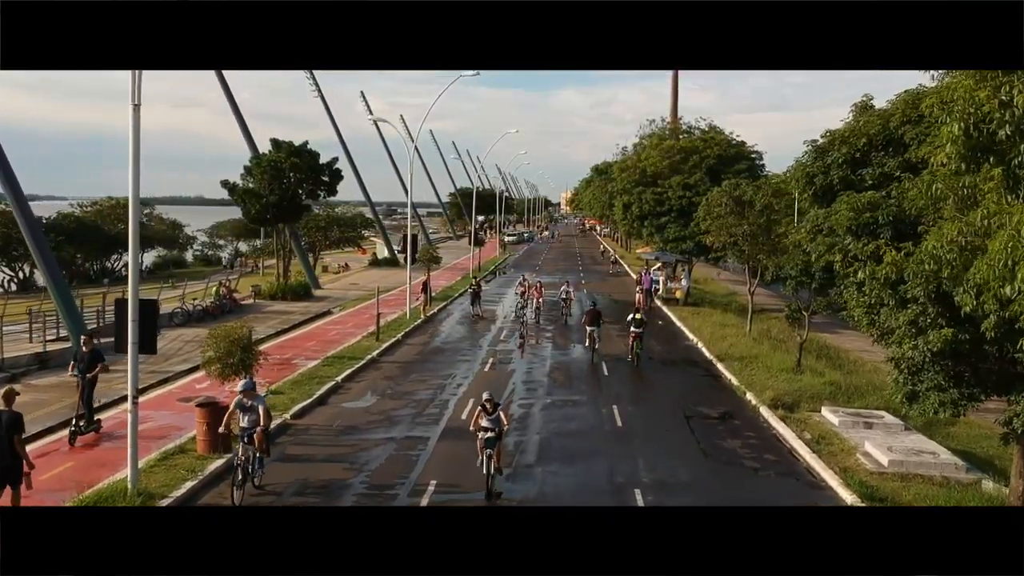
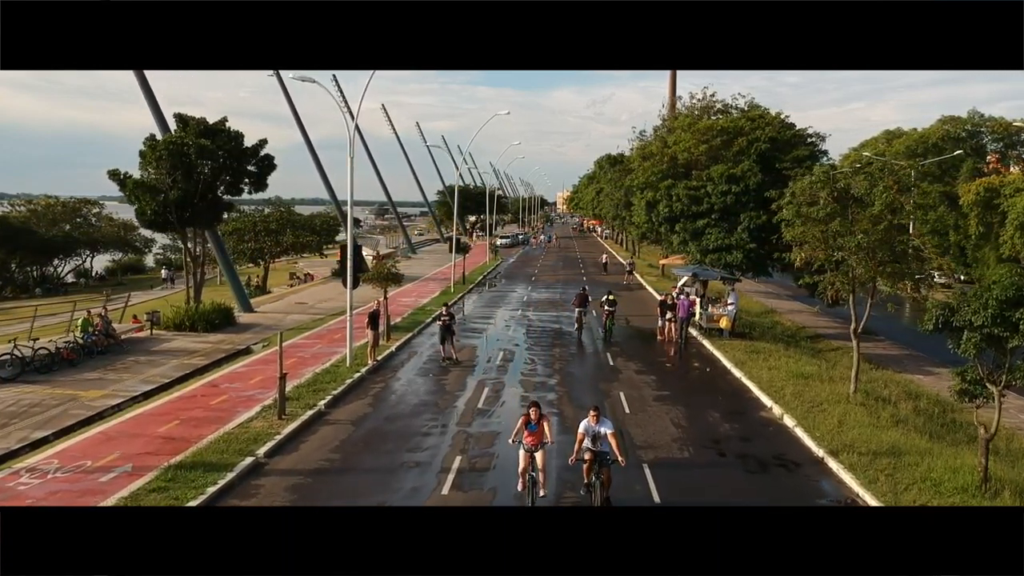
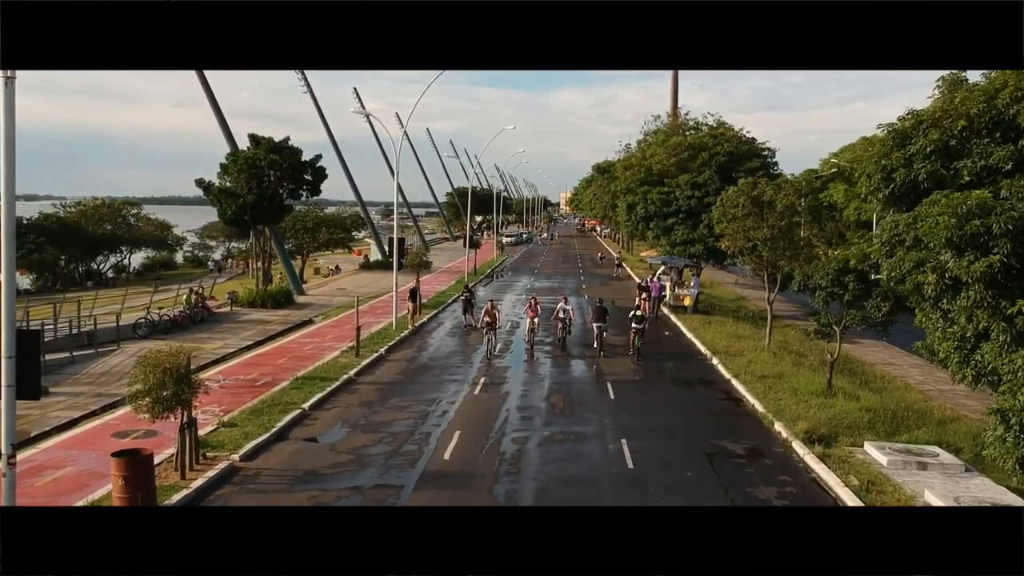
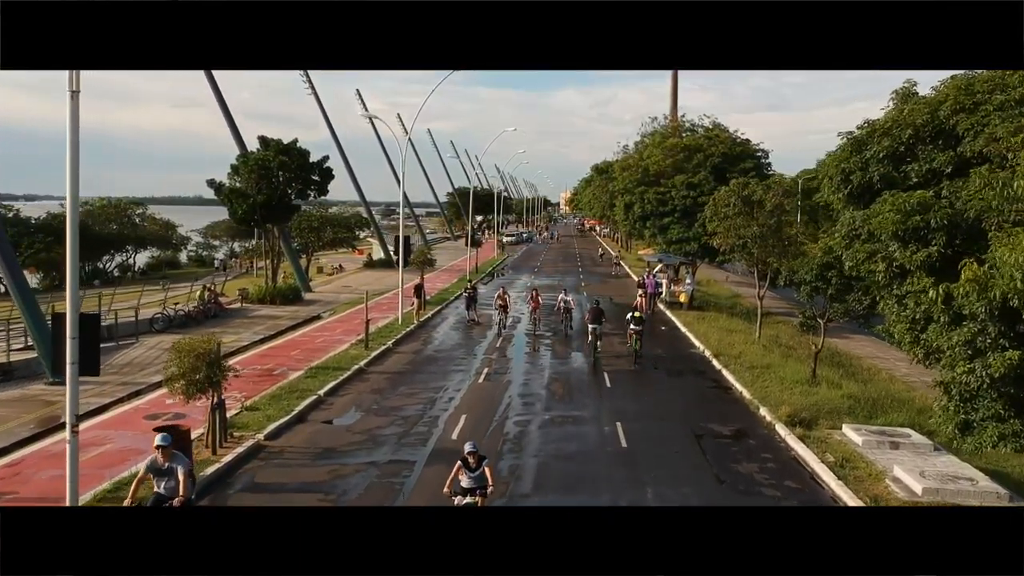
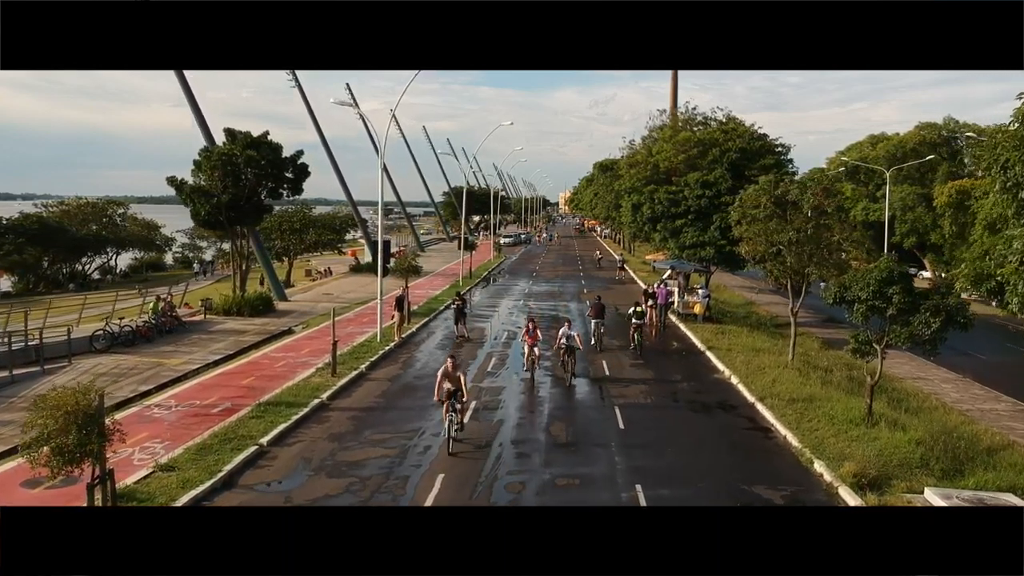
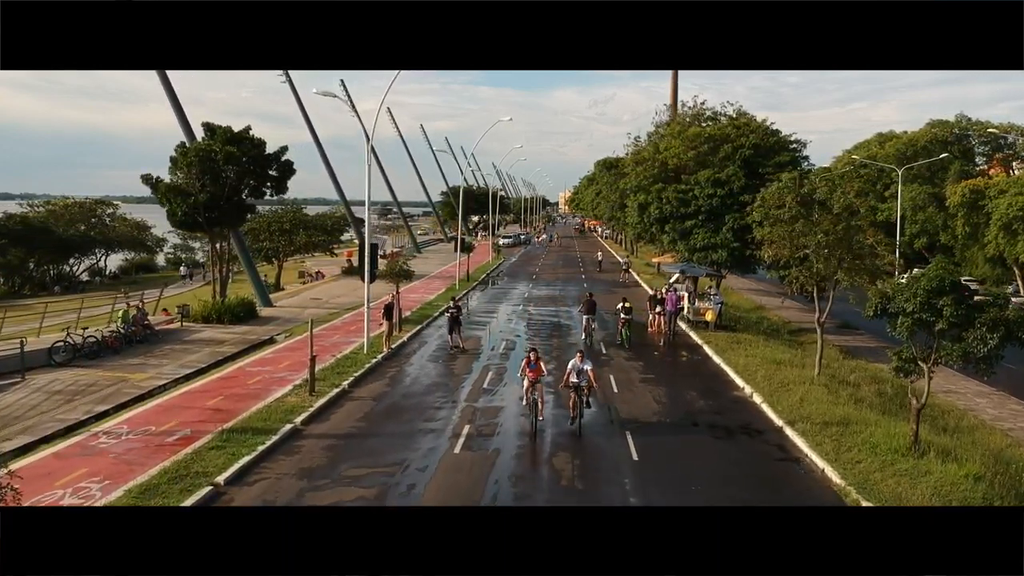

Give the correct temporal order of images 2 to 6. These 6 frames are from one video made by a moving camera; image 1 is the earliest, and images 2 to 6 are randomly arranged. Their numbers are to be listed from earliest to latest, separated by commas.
4, 3, 5, 6, 2
